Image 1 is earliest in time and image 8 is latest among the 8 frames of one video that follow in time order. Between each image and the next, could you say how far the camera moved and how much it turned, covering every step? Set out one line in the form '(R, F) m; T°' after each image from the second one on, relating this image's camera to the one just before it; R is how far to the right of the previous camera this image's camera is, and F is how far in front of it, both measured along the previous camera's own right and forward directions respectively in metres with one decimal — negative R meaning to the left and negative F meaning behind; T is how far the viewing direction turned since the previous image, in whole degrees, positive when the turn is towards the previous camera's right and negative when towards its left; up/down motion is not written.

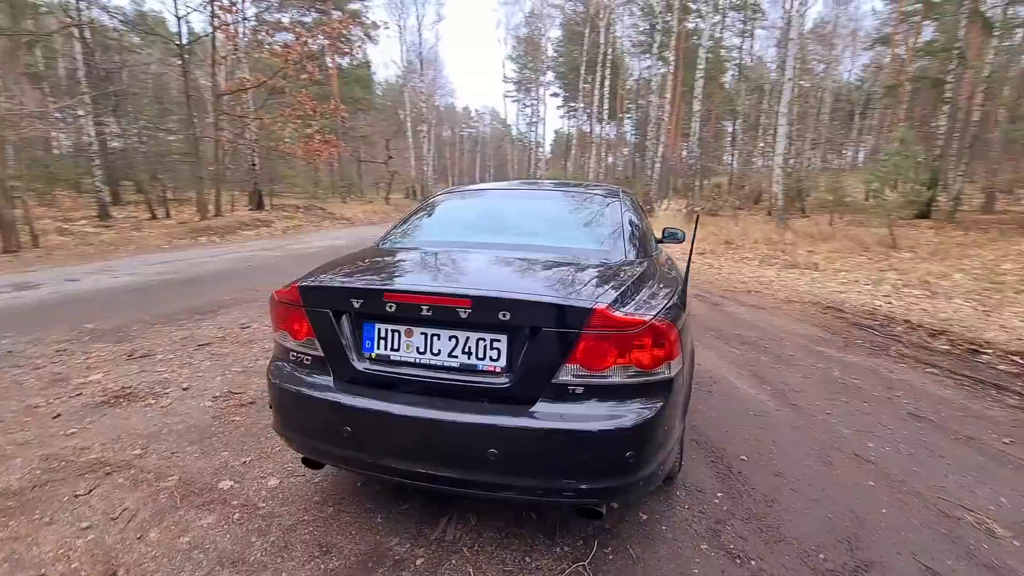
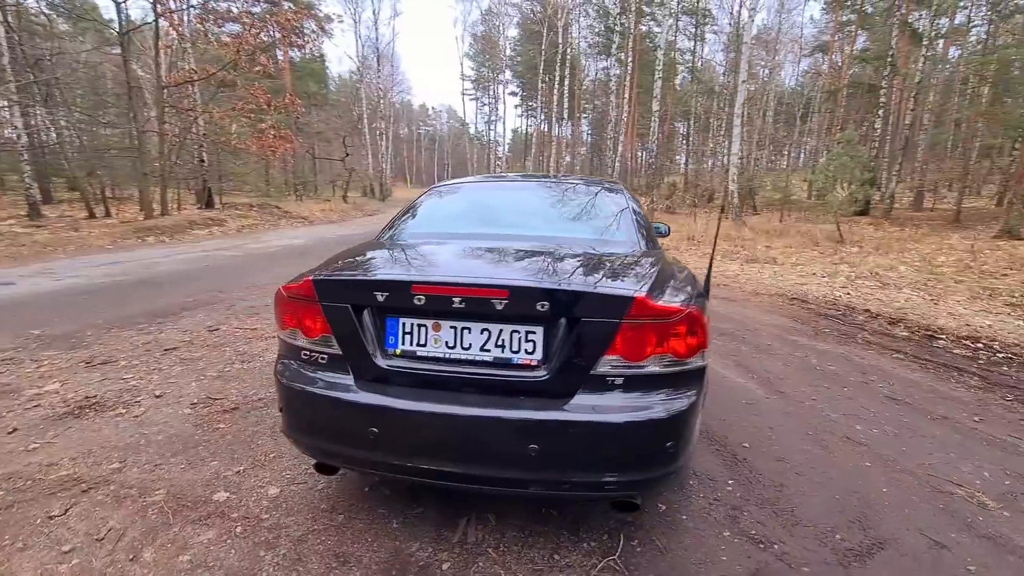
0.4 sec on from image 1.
(-0.3, +0.1) m; +5°
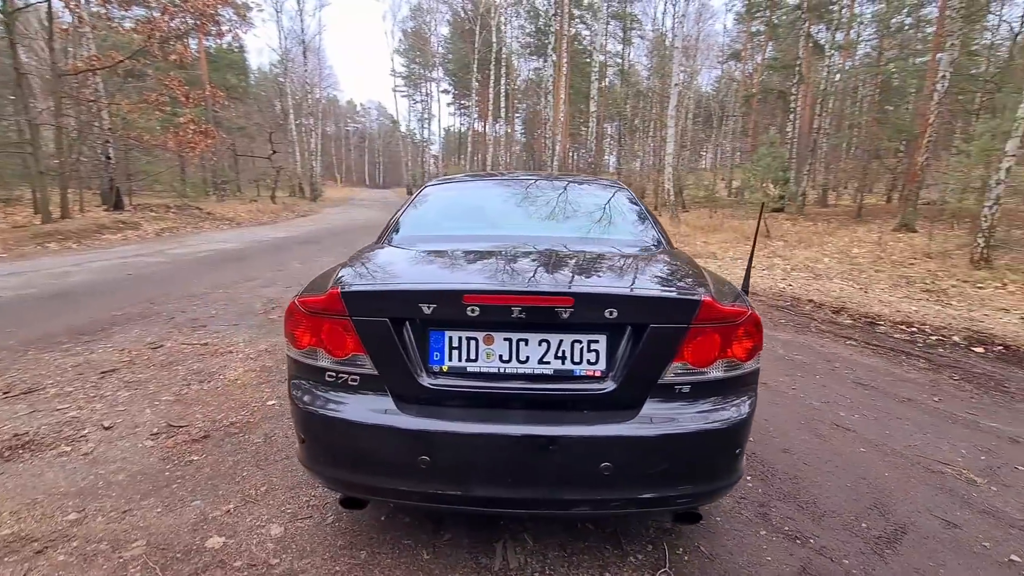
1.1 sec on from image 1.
(-0.4, +0.2) m; +8°
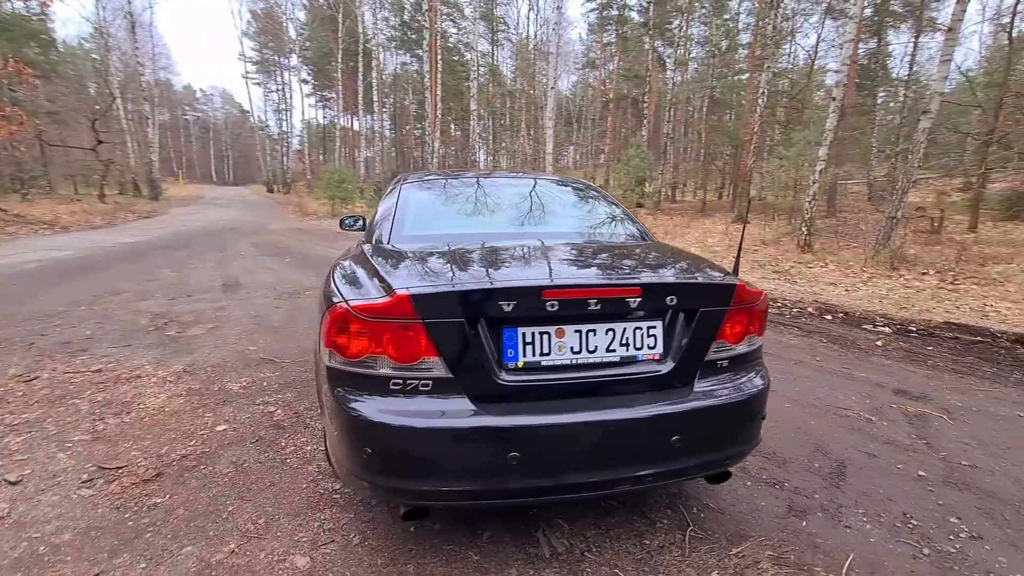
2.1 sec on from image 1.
(-0.6, 0.0) m; +15°
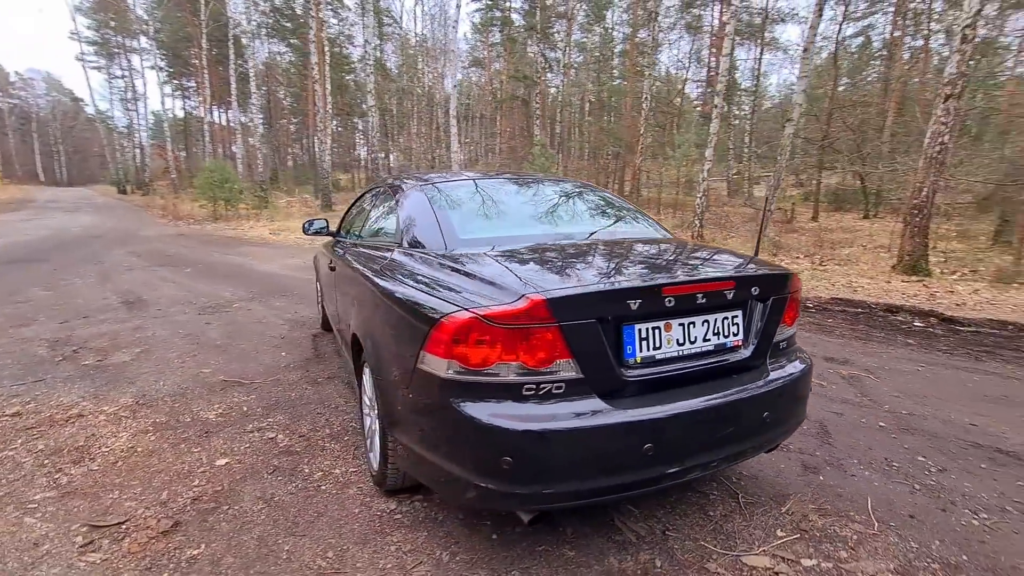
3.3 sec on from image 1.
(-0.8, +0.1) m; +13°
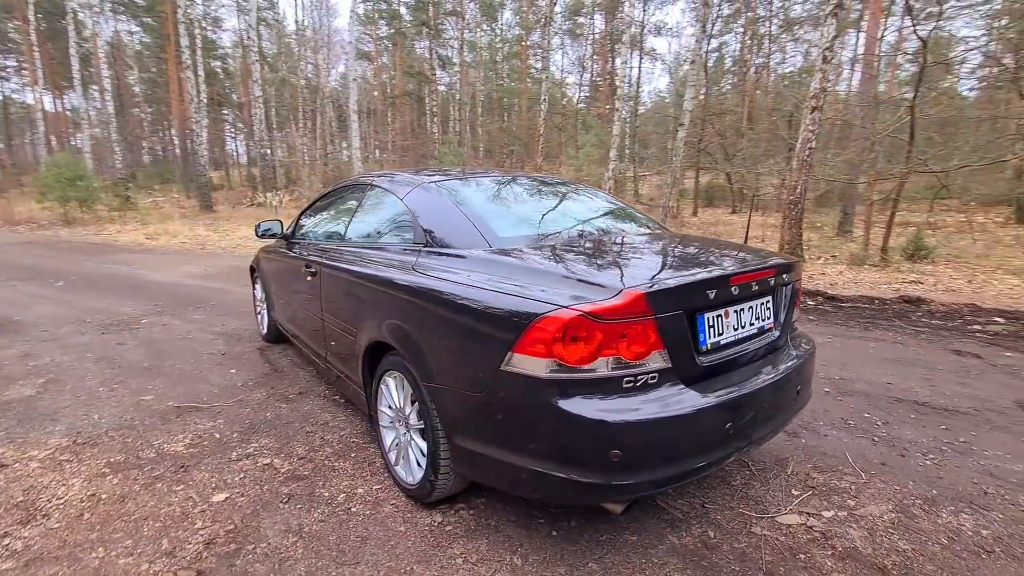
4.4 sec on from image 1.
(-0.7, +0.1) m; +12°
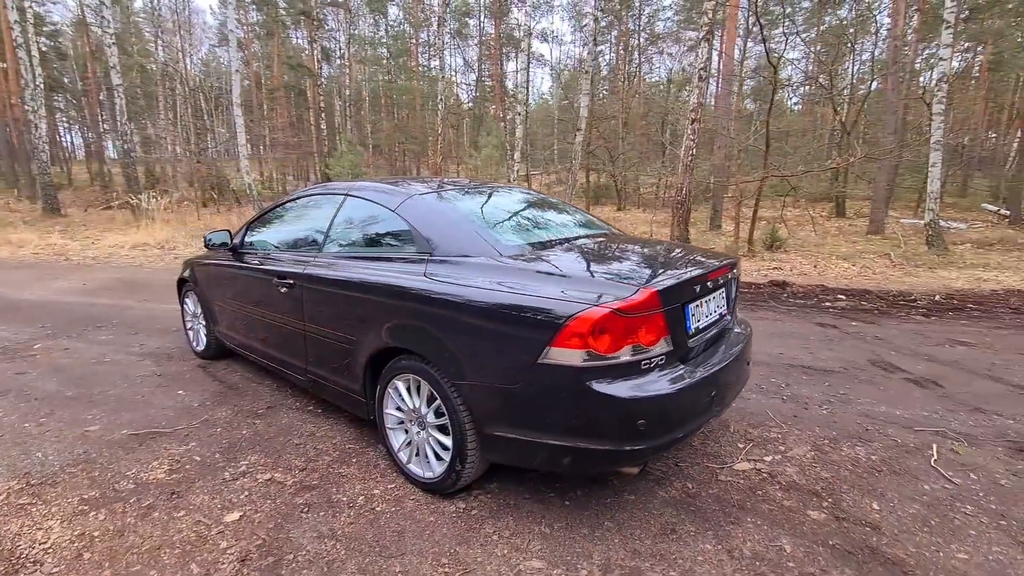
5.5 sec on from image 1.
(-0.6, -0.2) m; +12°
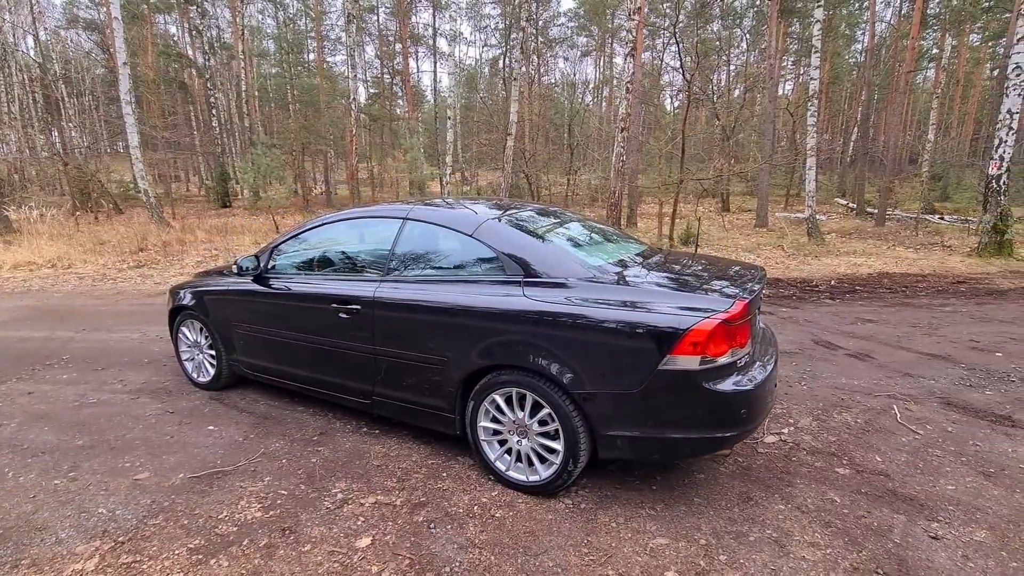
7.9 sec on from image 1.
(-1.0, -0.1) m; +11°
